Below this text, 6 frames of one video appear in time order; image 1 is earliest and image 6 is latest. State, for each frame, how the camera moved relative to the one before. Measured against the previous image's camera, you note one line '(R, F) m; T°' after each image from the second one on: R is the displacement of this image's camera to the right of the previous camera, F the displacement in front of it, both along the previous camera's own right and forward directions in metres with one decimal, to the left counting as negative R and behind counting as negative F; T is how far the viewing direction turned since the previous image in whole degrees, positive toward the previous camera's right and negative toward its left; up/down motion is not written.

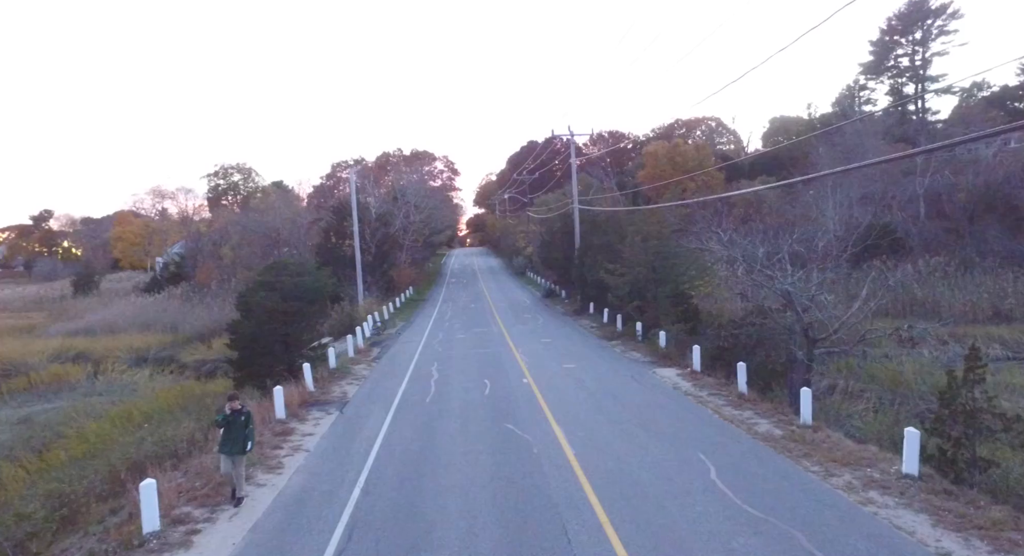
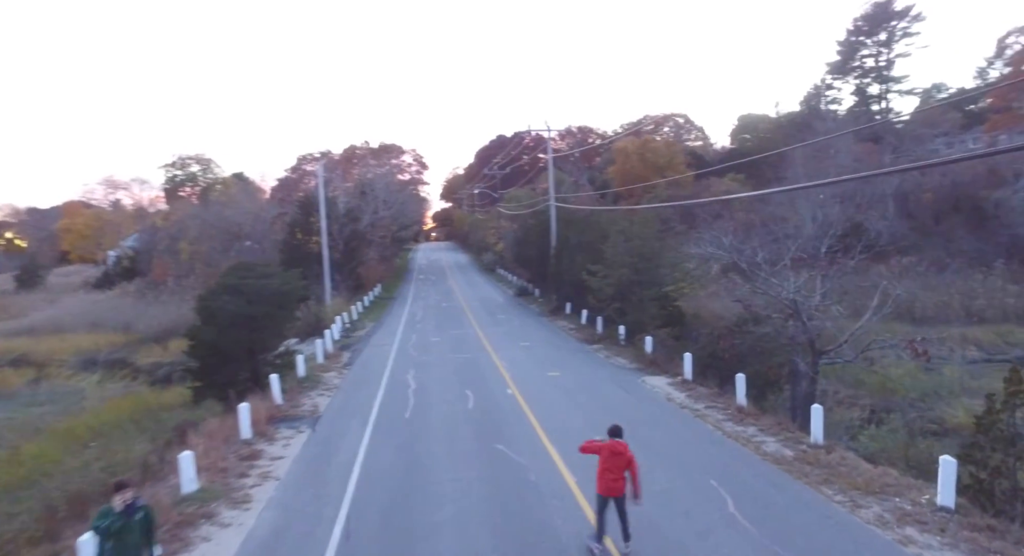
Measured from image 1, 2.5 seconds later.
(-0.5, +1.1) m; +3°
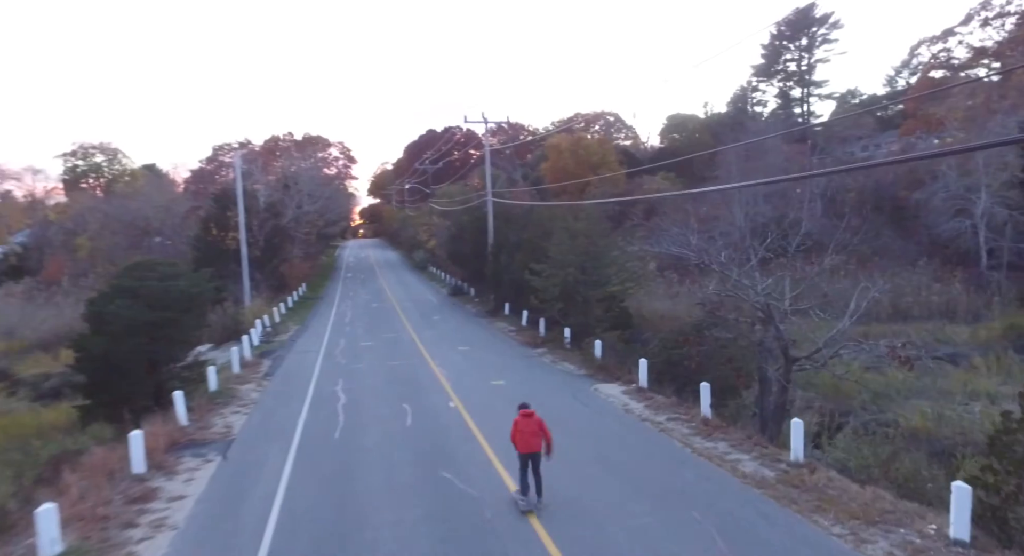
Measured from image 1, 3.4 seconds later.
(-0.3, +1.6) m; +6°
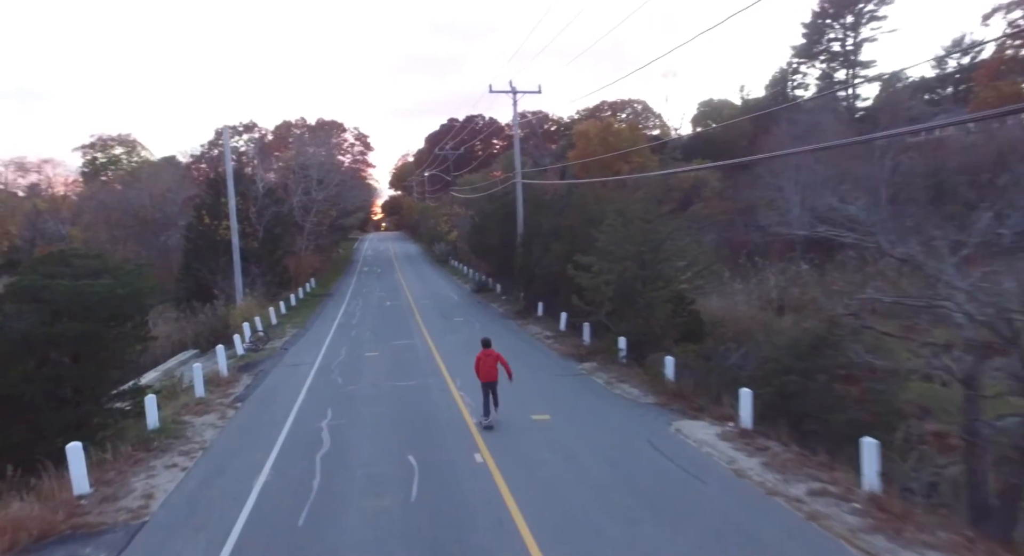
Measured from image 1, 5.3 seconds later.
(-0.5, +4.7) m; -2°
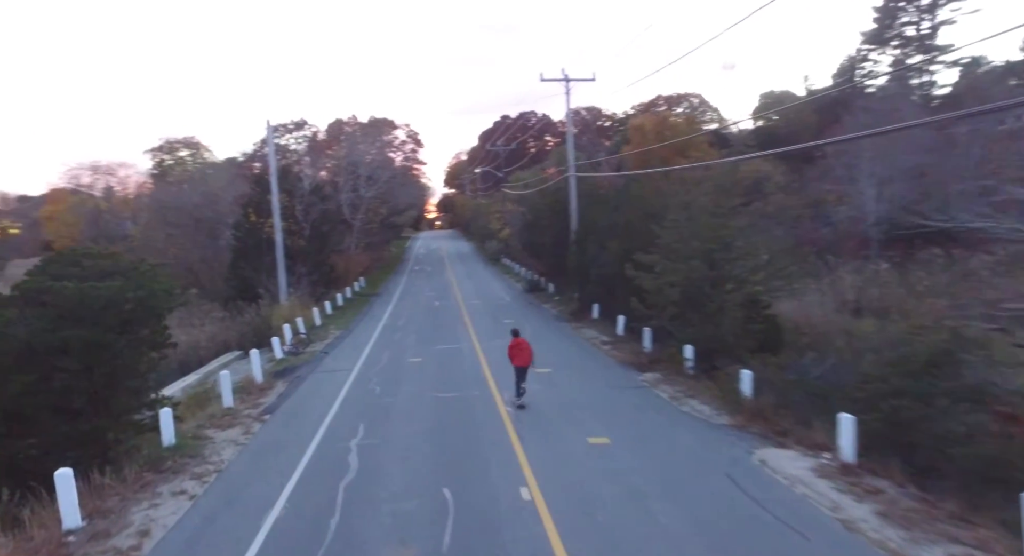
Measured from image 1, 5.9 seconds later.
(0.0, +1.6) m; -5°
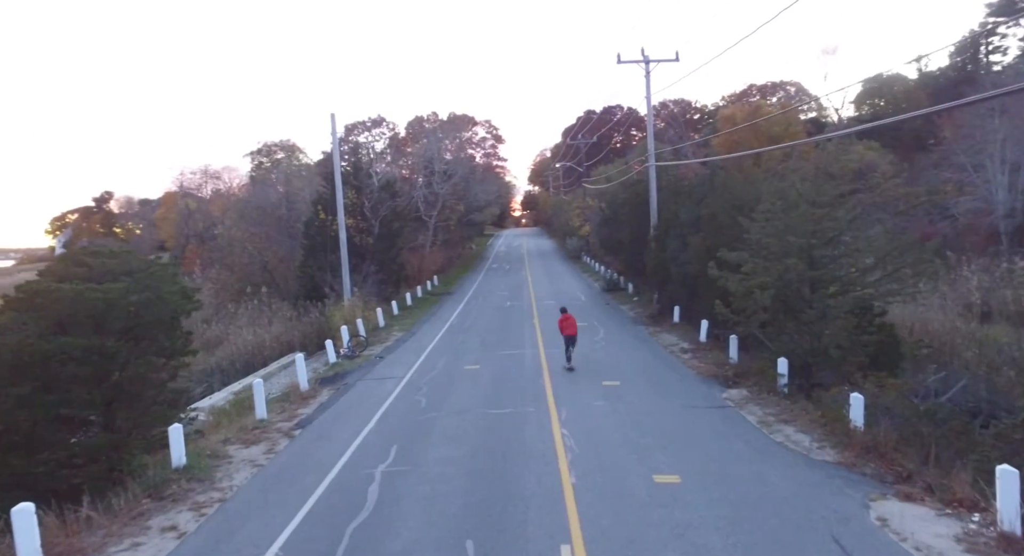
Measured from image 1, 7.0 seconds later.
(+0.5, +1.9) m; -8°
